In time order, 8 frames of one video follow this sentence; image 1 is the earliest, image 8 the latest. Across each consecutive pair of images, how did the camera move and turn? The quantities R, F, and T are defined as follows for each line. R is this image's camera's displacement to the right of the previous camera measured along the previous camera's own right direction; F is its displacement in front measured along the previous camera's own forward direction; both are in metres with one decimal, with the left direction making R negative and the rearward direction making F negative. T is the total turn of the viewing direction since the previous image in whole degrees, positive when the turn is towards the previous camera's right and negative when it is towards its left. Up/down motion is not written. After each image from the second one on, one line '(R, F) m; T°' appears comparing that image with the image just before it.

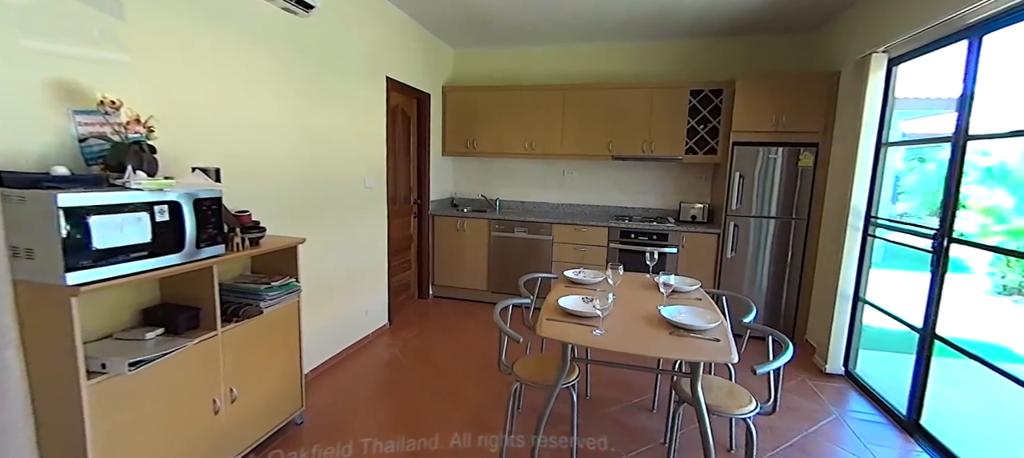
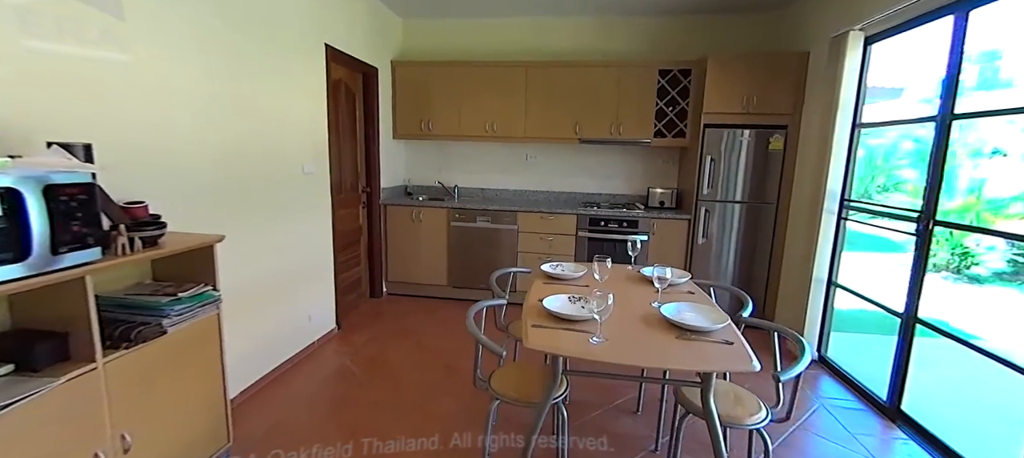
(-0.1, +0.3) m; +7°
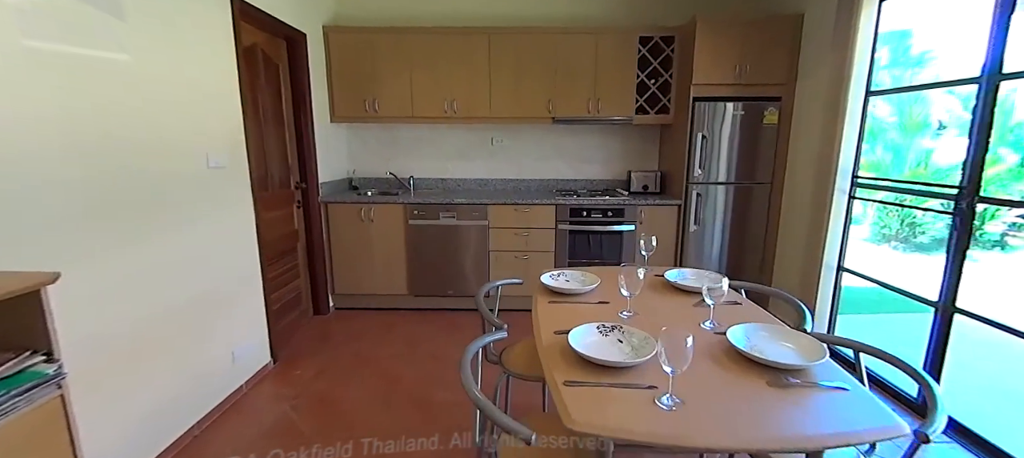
(-0.2, +0.5) m; +7°
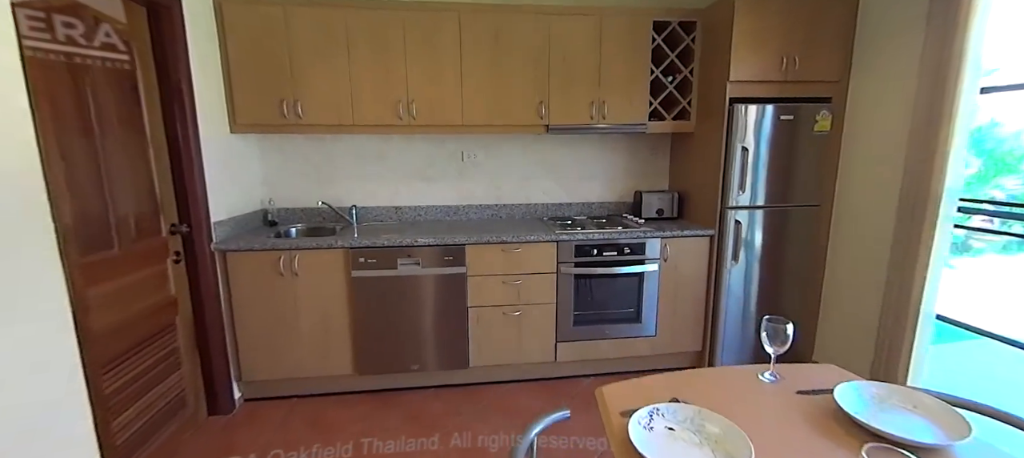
(-0.2, +0.8) m; +7°
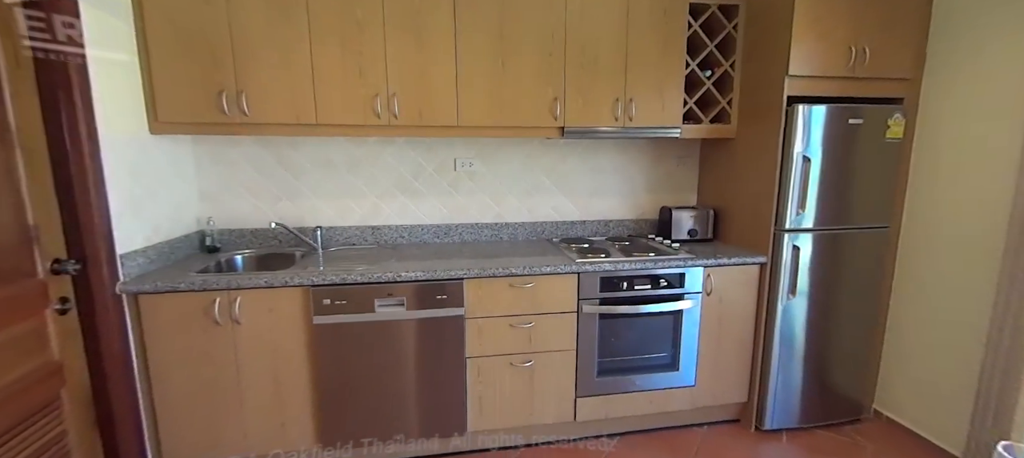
(-0.1, +0.5) m; +3°
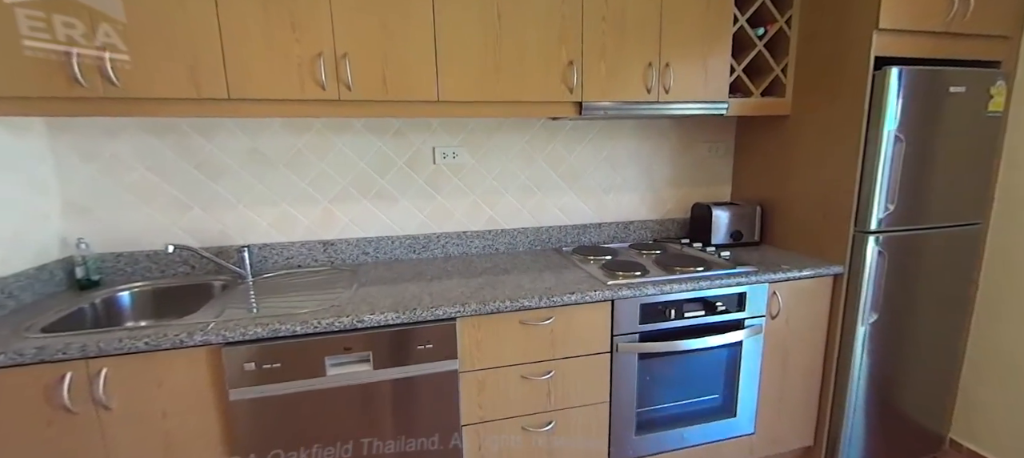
(-0.1, +0.5) m; +4°
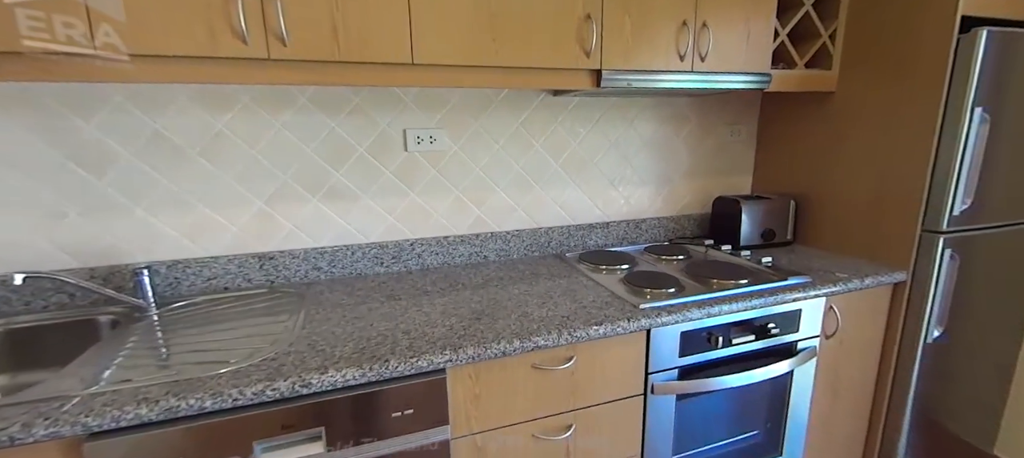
(-0.1, +0.3) m; +4°
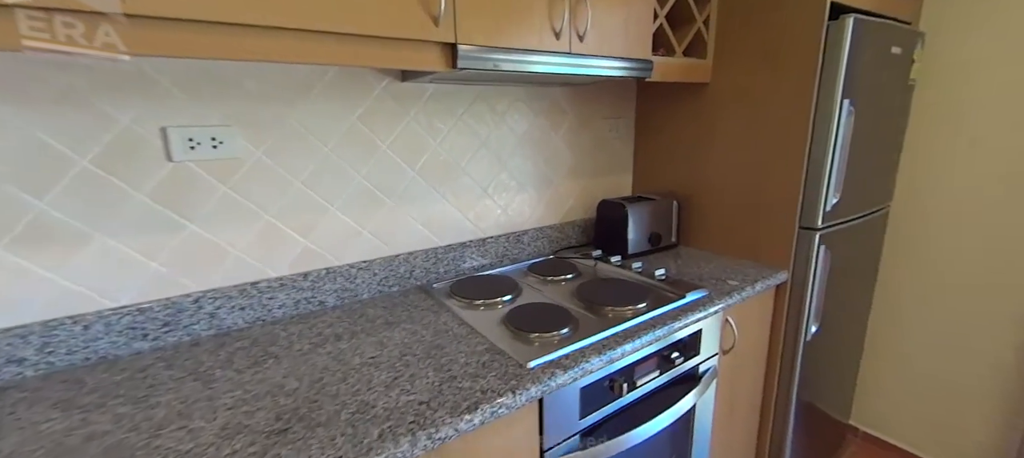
(+0.1, +0.3) m; +16°
